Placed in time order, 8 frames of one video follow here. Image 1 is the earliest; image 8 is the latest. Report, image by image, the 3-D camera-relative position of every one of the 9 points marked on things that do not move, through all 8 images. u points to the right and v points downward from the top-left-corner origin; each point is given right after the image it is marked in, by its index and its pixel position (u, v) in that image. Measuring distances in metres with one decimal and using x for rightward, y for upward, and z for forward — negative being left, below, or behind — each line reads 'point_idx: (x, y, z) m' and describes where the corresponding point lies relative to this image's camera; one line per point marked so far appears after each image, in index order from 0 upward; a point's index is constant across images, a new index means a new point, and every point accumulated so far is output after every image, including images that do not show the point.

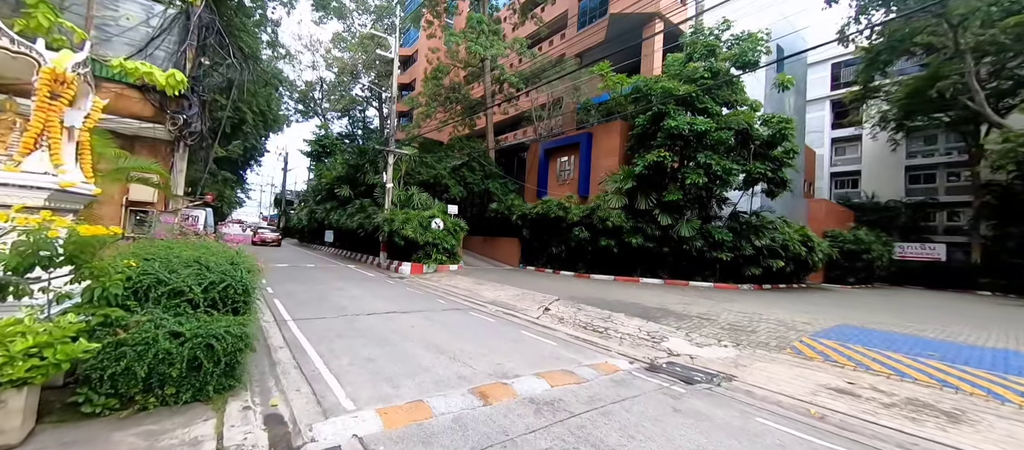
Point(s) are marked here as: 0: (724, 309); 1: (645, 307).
0: (+5.0, -2.0, +8.6) m
1: (+3.2, -2.0, +8.7) m
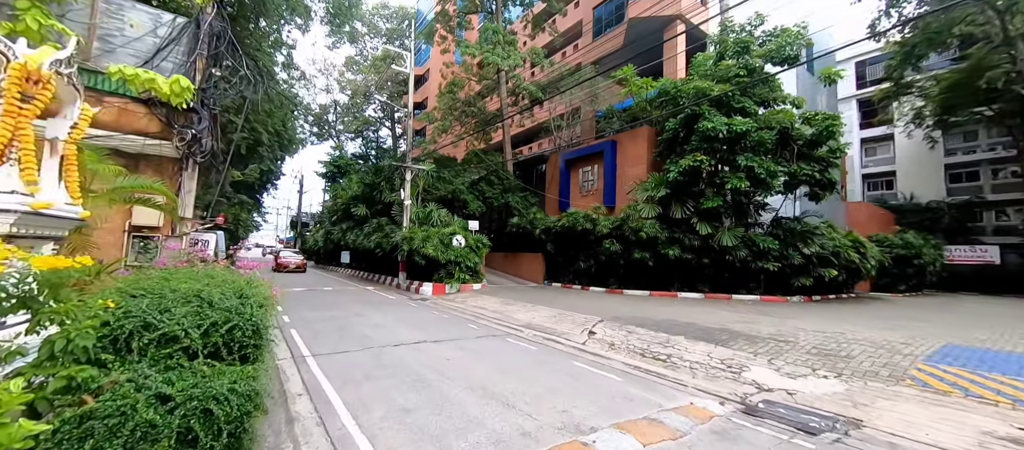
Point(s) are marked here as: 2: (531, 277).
0: (+5.9, -2.2, +7.5) m
1: (+4.0, -2.2, +7.7) m
2: (+0.9, -2.6, +18.0) m
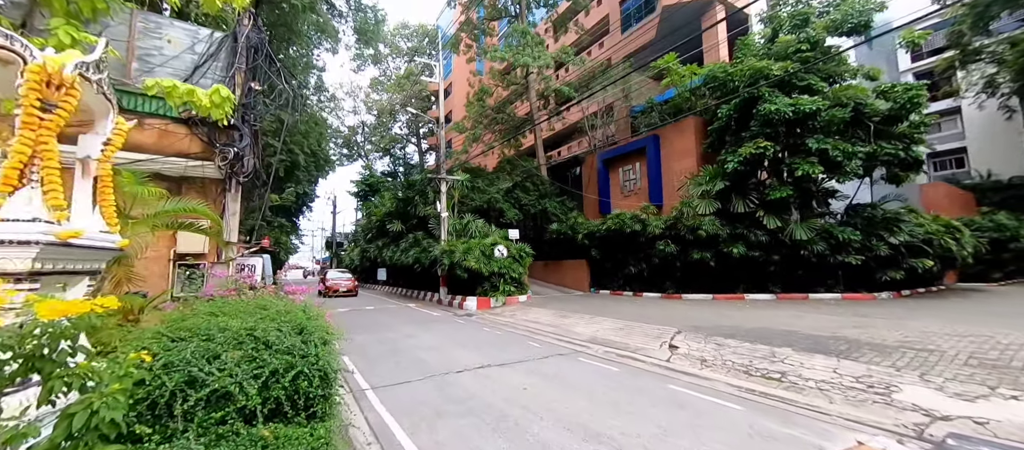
0: (+7.1, -1.9, +6.3) m
1: (+5.3, -2.0, +6.6) m
2: (+2.9, -2.9, +17.1) m
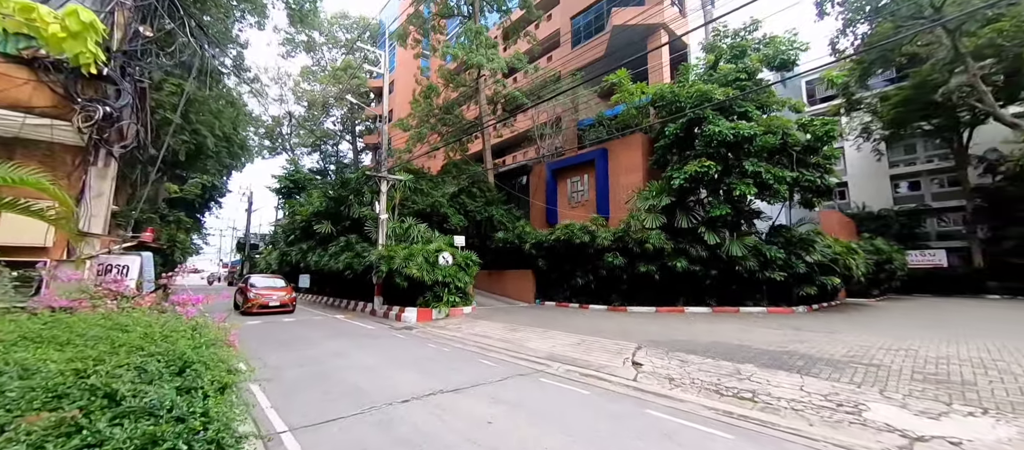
0: (+6.4, -2.2, +6.6) m
1: (+4.5, -2.3, +6.6) m
2: (+0.3, -3.3, +16.6) m
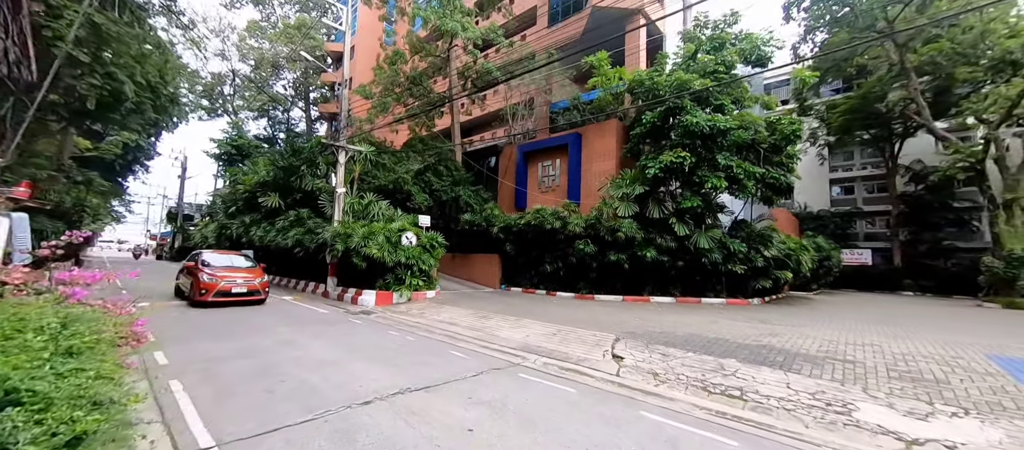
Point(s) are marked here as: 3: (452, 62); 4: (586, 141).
0: (+5.9, -2.2, +6.8) m
1: (+4.1, -2.1, +6.6) m
2: (-1.2, -2.5, +16.0) m
3: (-3.0, +8.3, +18.5) m
4: (+3.3, +3.6, +15.8) m
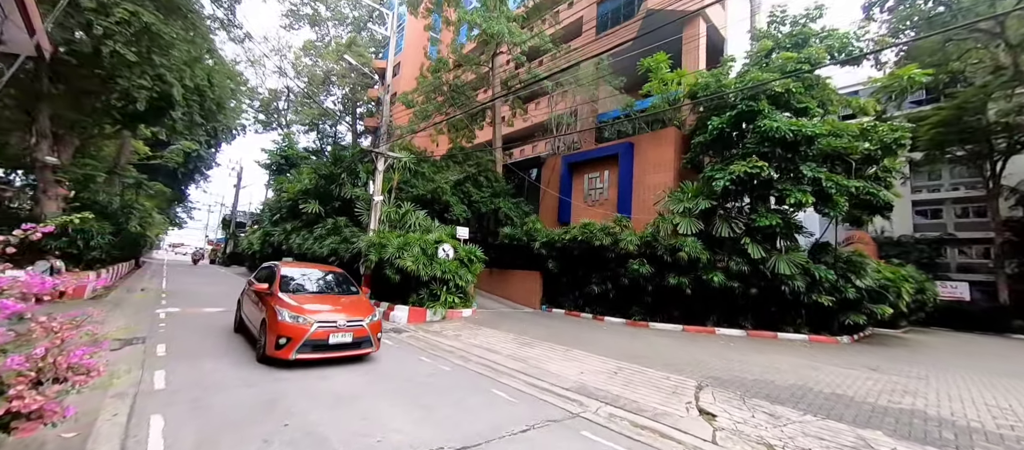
0: (+6.7, -2.5, +5.0) m
1: (+4.9, -2.4, +4.9) m
2: (+0.5, -3.1, +14.8) m
3: (-0.8, +7.7, +18.0) m
4: (+5.1, +2.9, +14.4) m
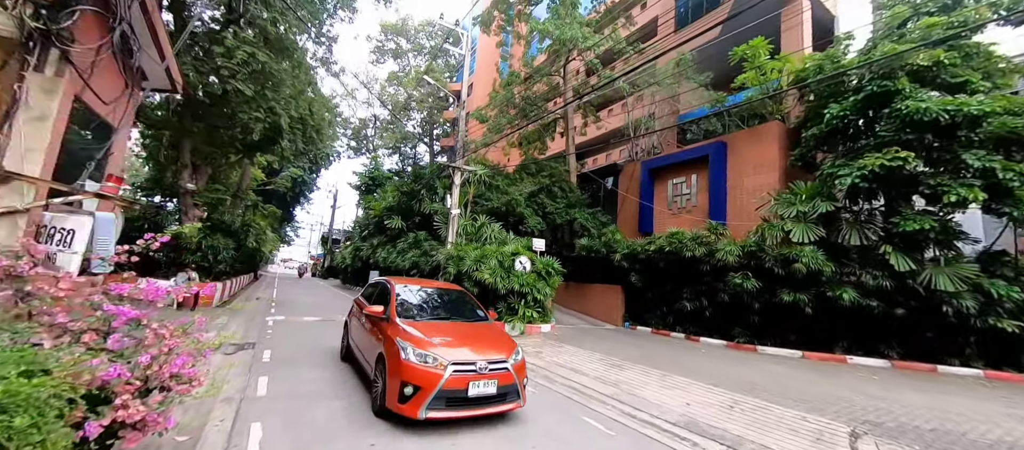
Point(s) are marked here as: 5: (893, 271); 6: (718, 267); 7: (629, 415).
0: (+7.8, -2.5, +3.0) m
1: (+5.9, -2.4, +3.4) m
2: (+3.5, -3.5, +13.9) m
3: (+2.7, +7.1, +17.6) m
4: (+7.9, +2.6, +12.8) m
5: (+9.2, -1.1, +8.8) m
6: (+6.0, -1.2, +10.7) m
7: (+1.6, -2.6, +5.0) m
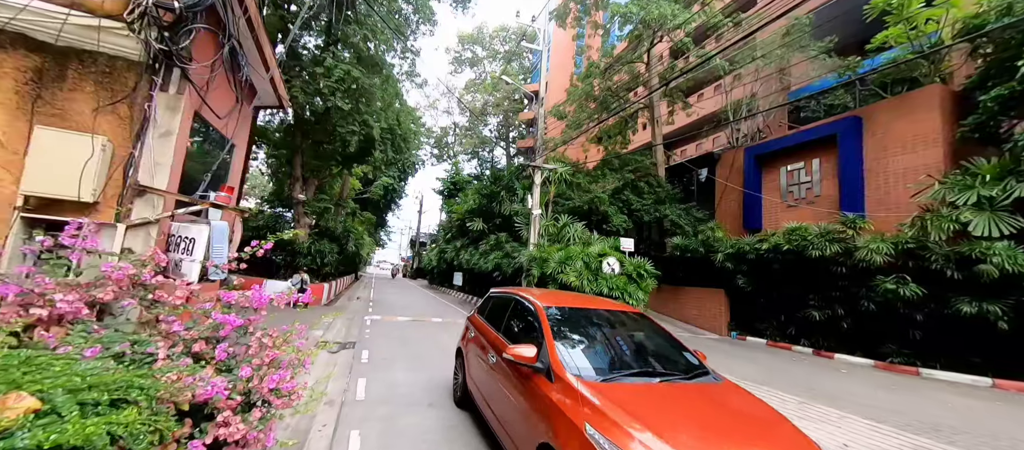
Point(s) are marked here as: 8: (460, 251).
0: (+8.4, -2.2, +0.9) m
1: (+6.7, -2.2, +1.6) m
2: (+6.5, -3.4, +12.3) m
3: (+6.2, +7.2, +16.2) m
4: (+10.4, +2.9, +10.4) m
5: (+11.0, -0.8, +6.2) m
6: (+8.3, -1.0, +8.7) m
7: (+2.8, -2.5, +4.1) m
8: (-2.7, -1.4, +19.1) m
